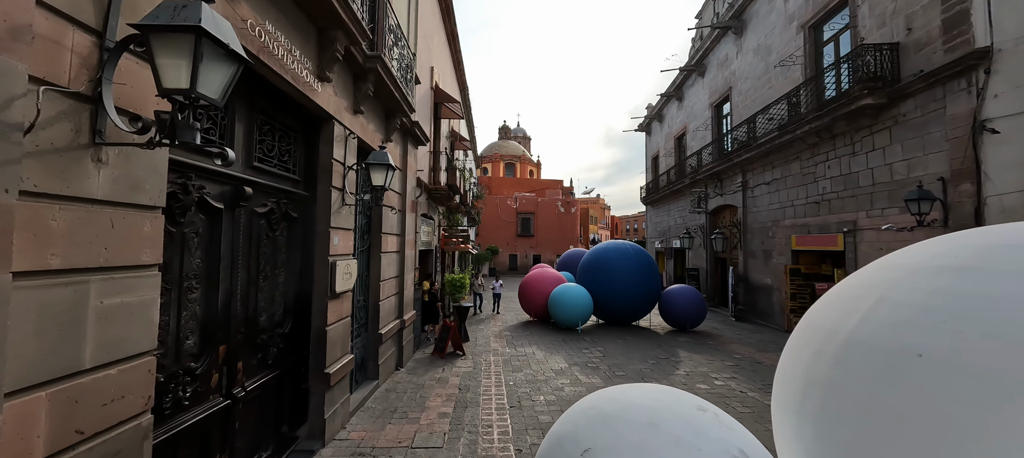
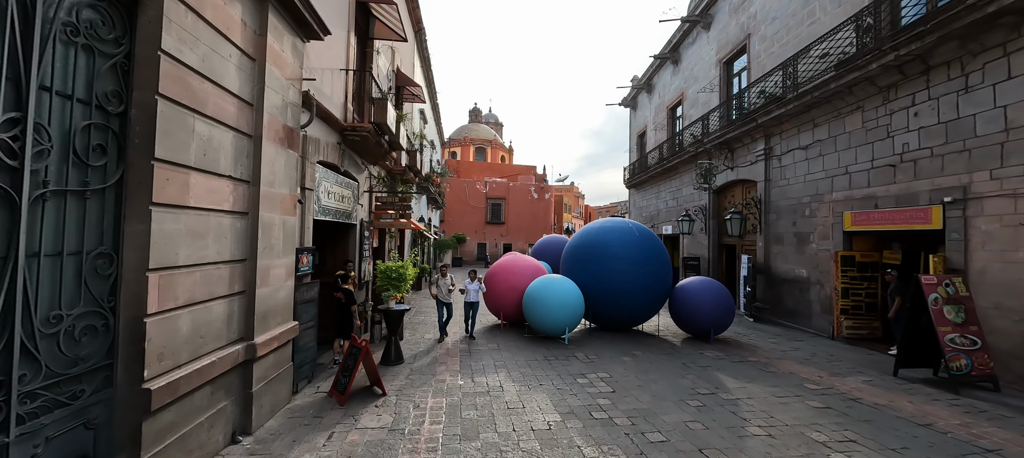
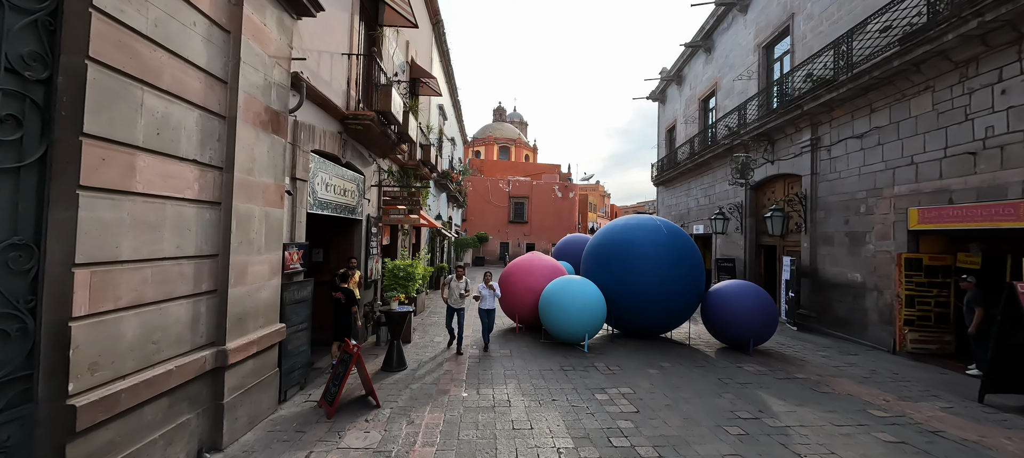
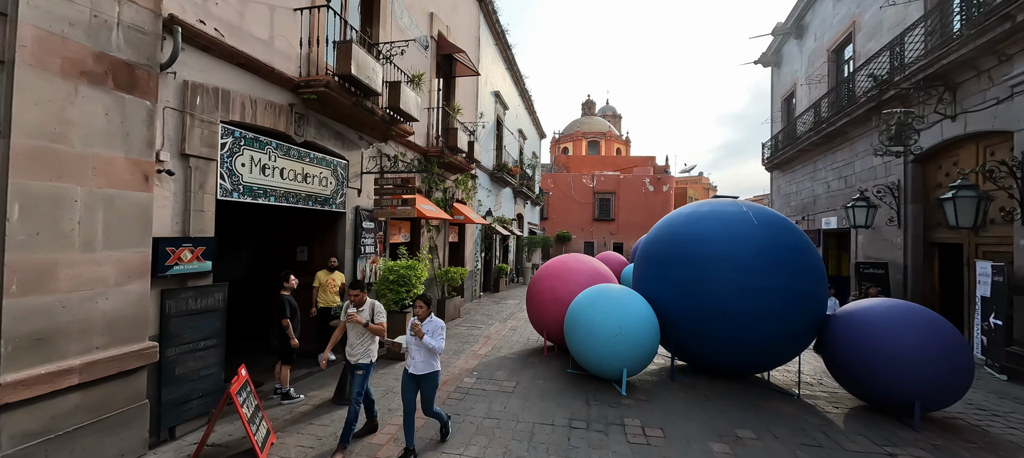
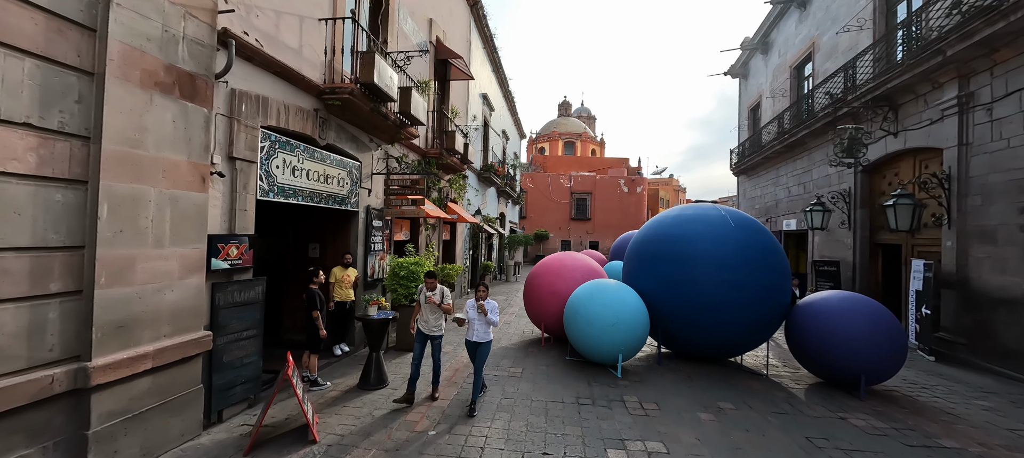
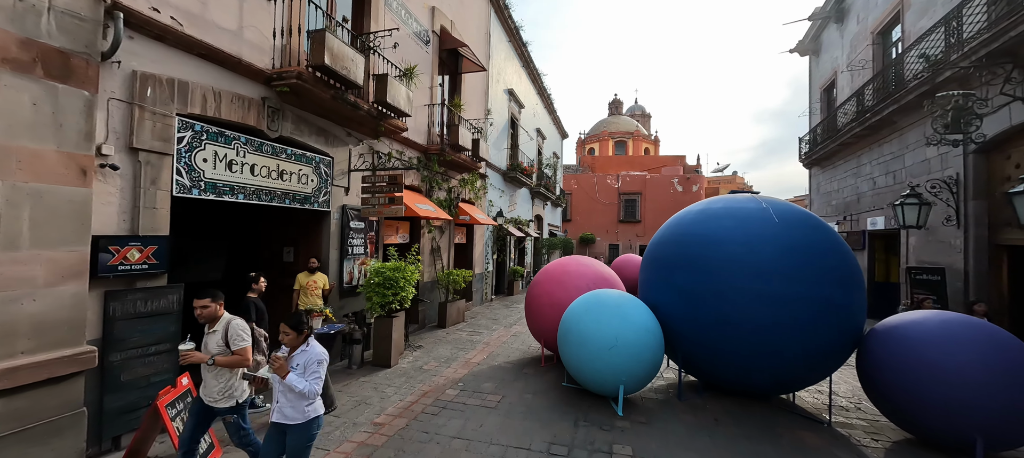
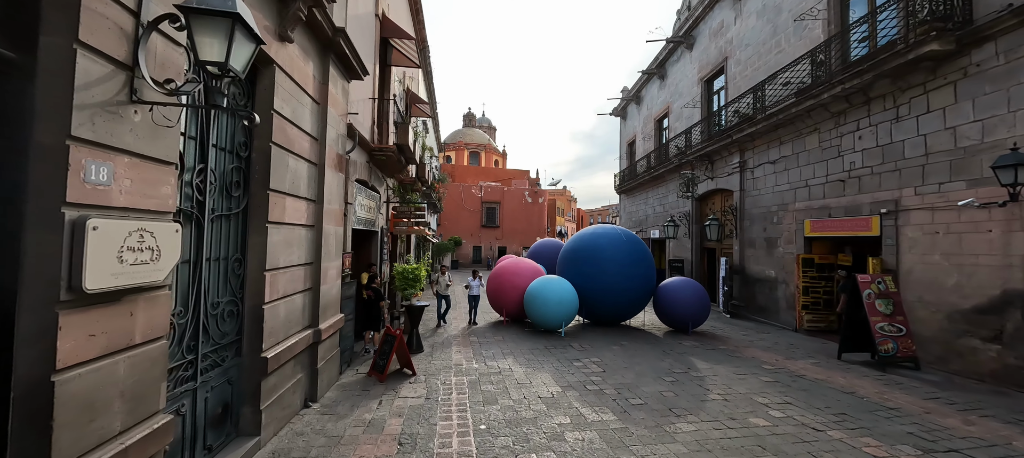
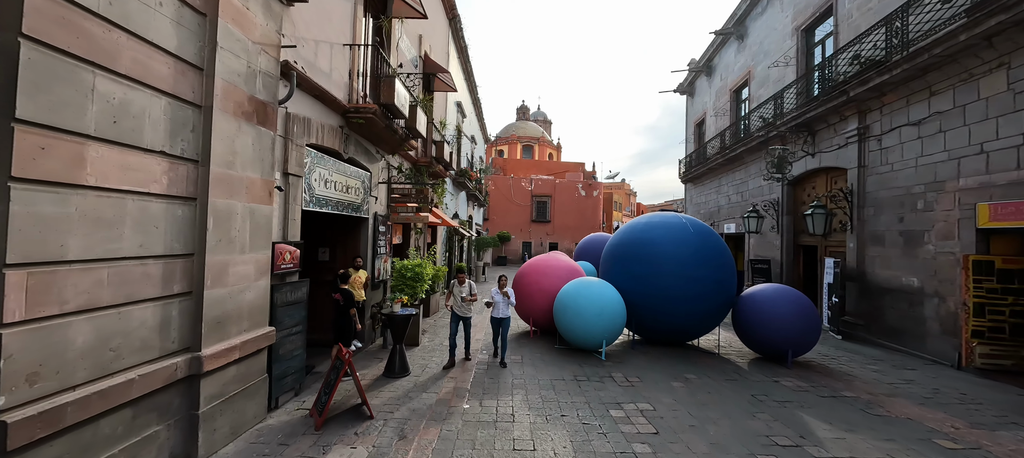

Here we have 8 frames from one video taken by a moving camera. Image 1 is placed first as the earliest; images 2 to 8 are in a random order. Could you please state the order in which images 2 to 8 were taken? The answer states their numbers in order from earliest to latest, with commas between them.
7, 2, 3, 8, 5, 4, 6
